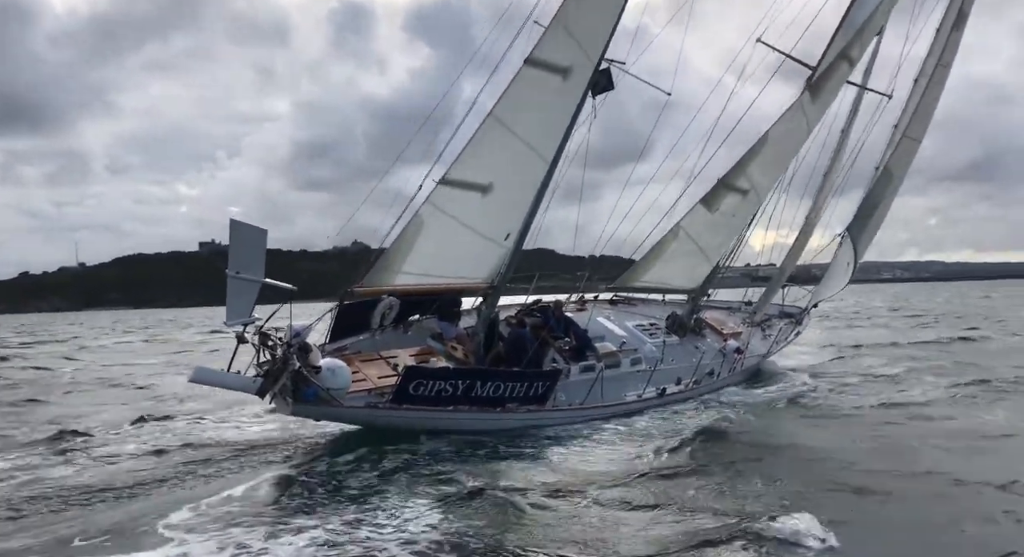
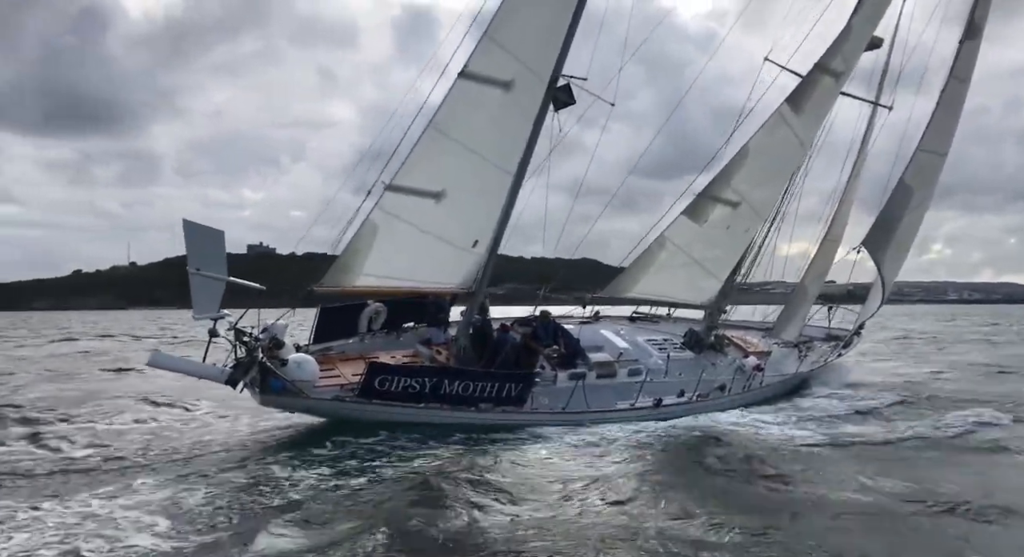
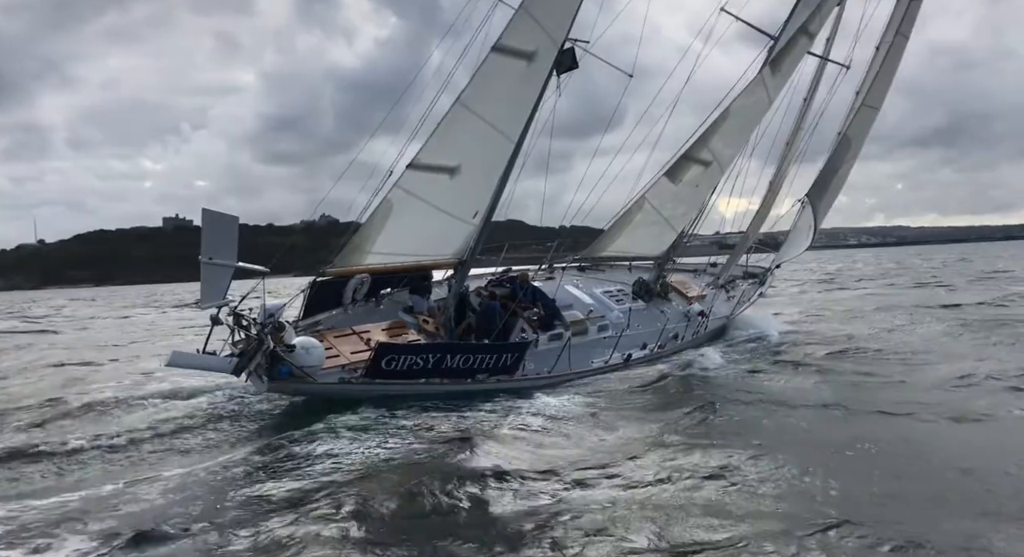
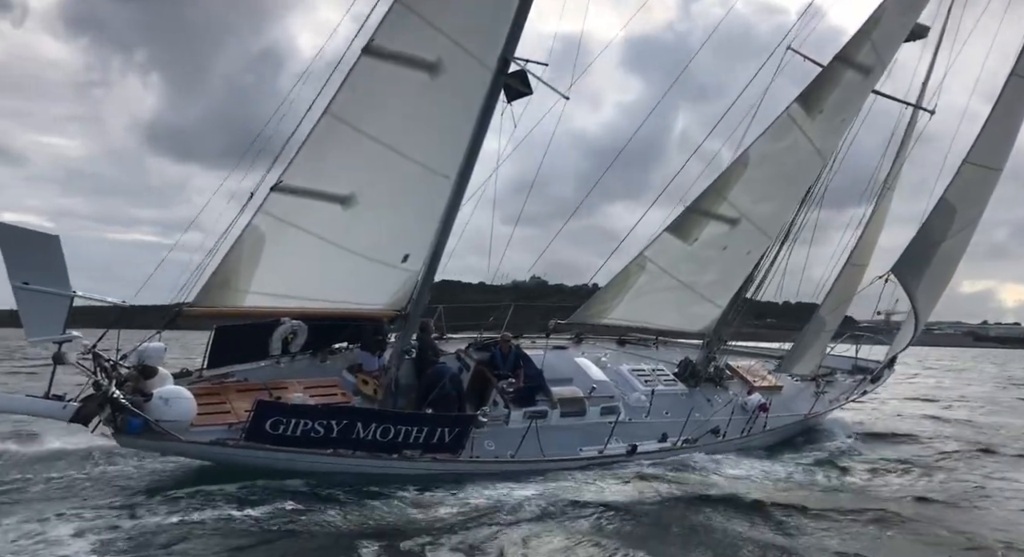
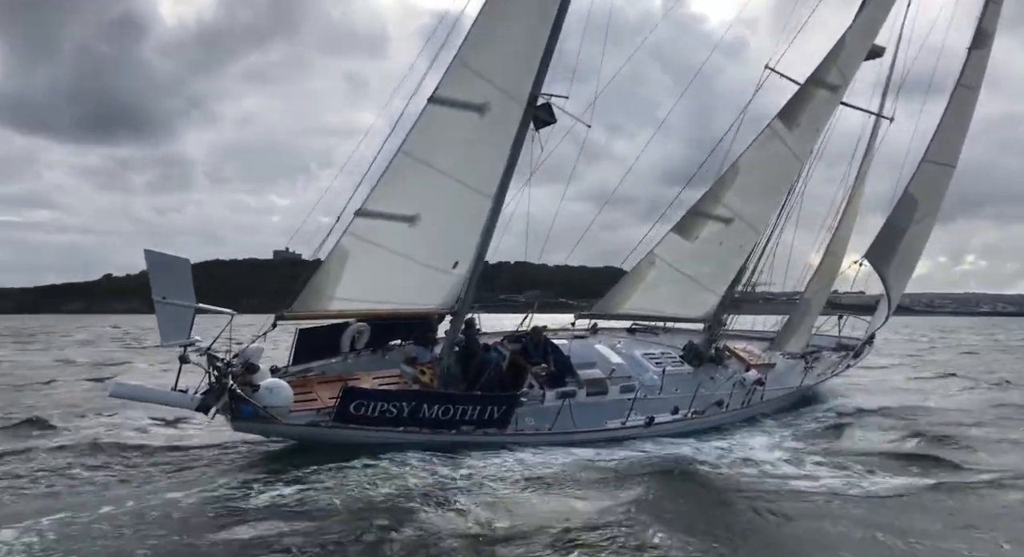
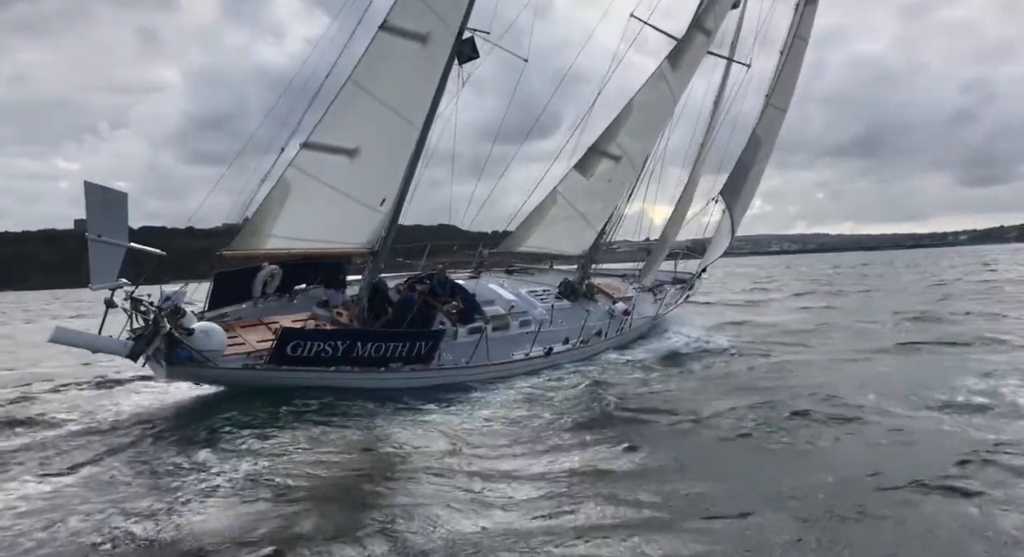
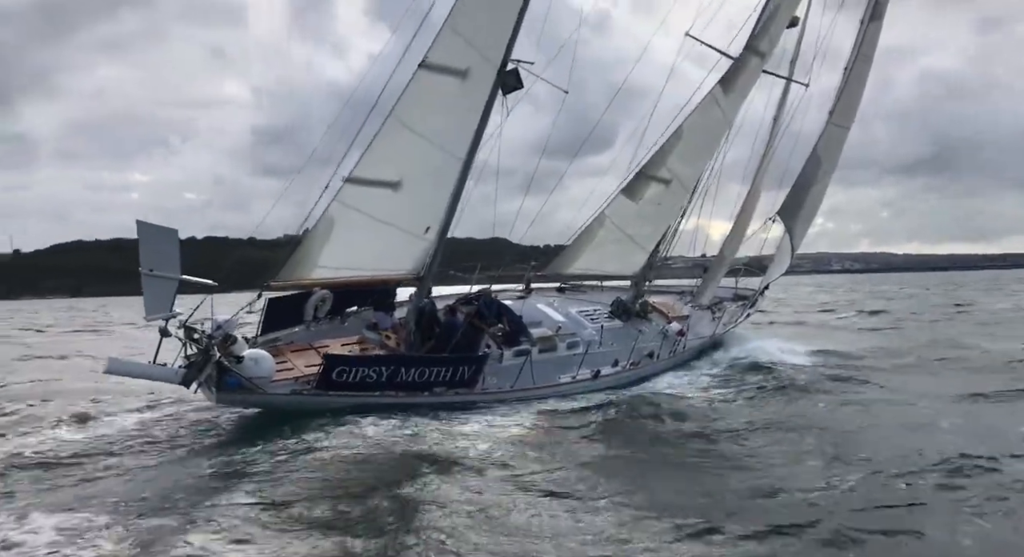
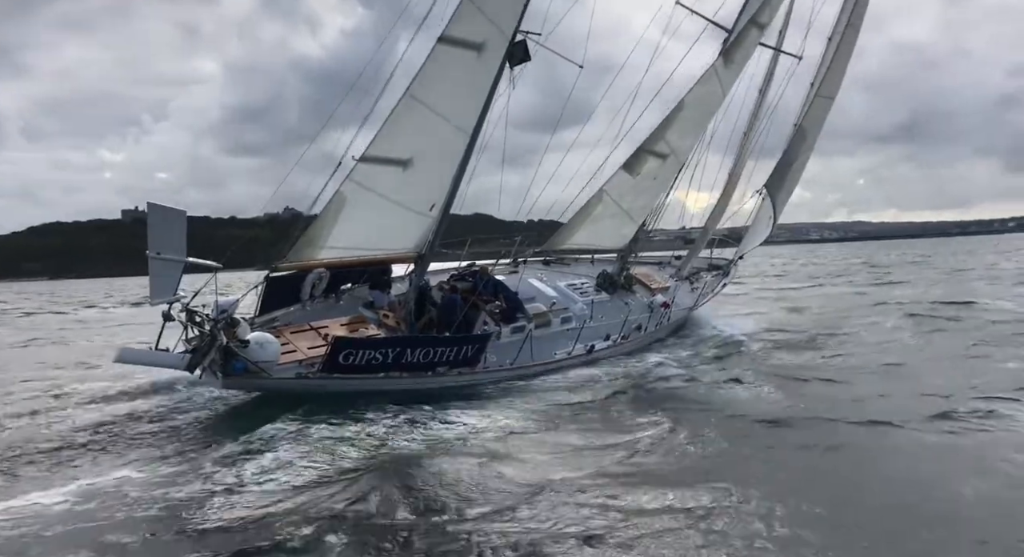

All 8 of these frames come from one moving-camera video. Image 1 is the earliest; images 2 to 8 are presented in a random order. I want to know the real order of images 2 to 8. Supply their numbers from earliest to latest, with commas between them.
3, 8, 6, 7, 2, 5, 4
